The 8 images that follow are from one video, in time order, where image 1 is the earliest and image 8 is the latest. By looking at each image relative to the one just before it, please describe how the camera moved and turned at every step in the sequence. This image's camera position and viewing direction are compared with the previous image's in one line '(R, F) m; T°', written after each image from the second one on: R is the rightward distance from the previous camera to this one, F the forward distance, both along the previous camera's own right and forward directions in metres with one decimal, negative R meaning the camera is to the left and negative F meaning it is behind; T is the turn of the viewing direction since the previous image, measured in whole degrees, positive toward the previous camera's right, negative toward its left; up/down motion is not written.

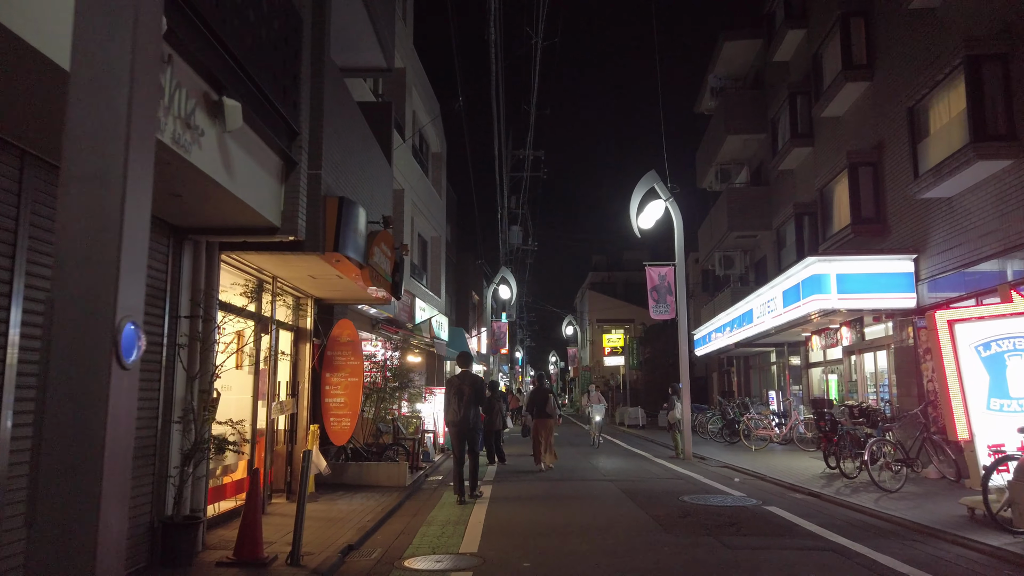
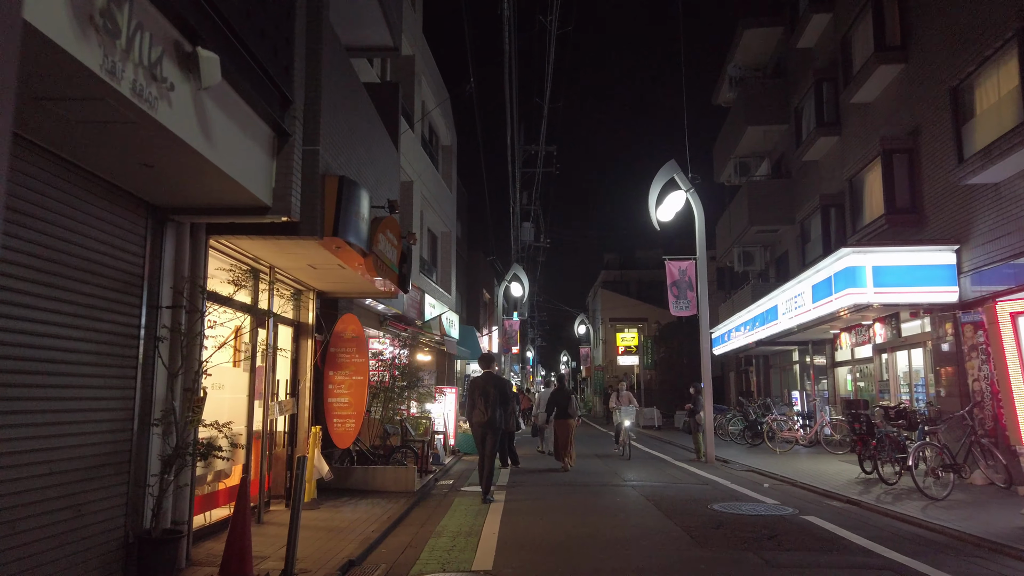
(-0.1, +0.7) m; -1°
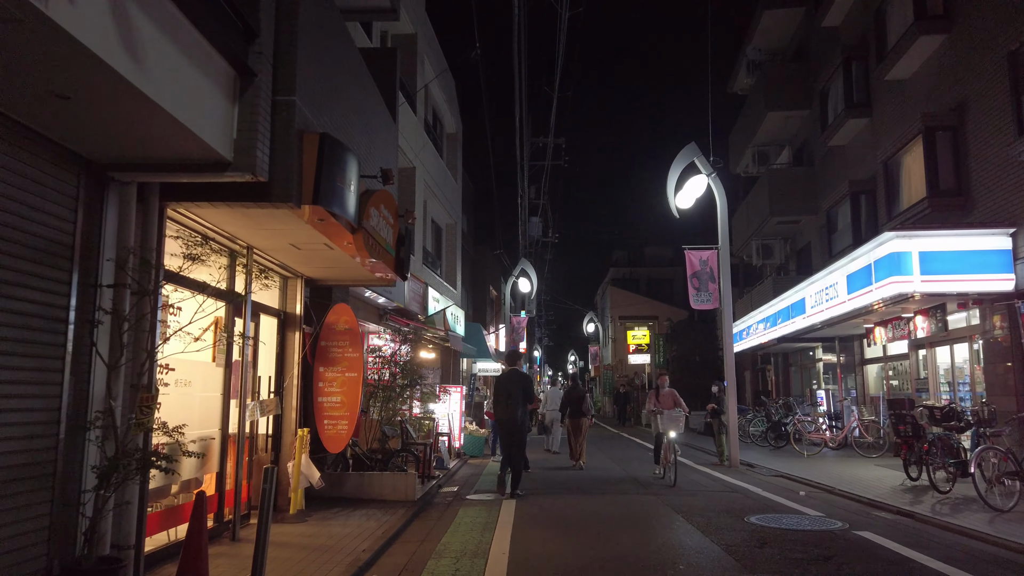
(-0.1, +1.0) m; 0°
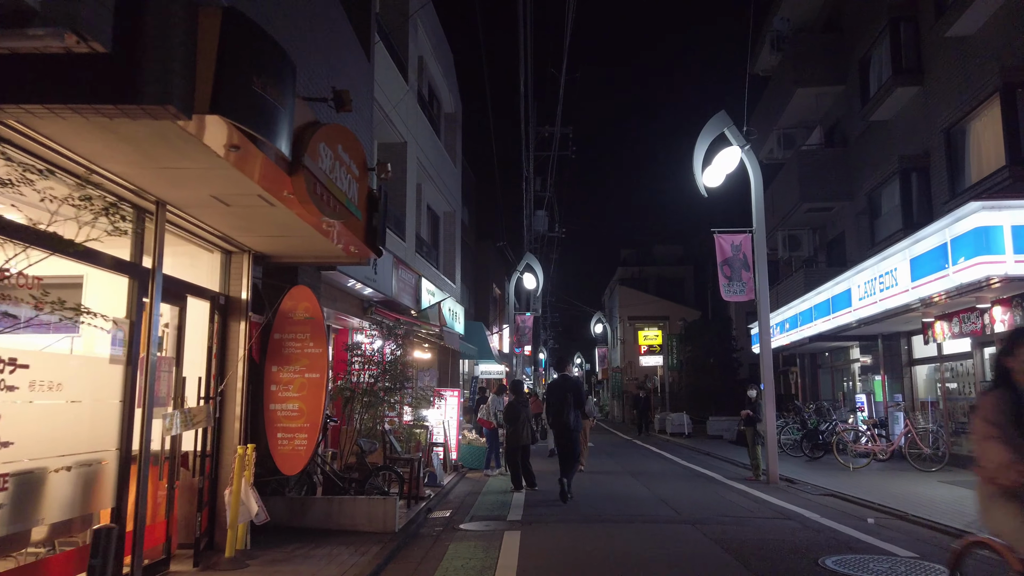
(0.0, +1.8) m; 0°
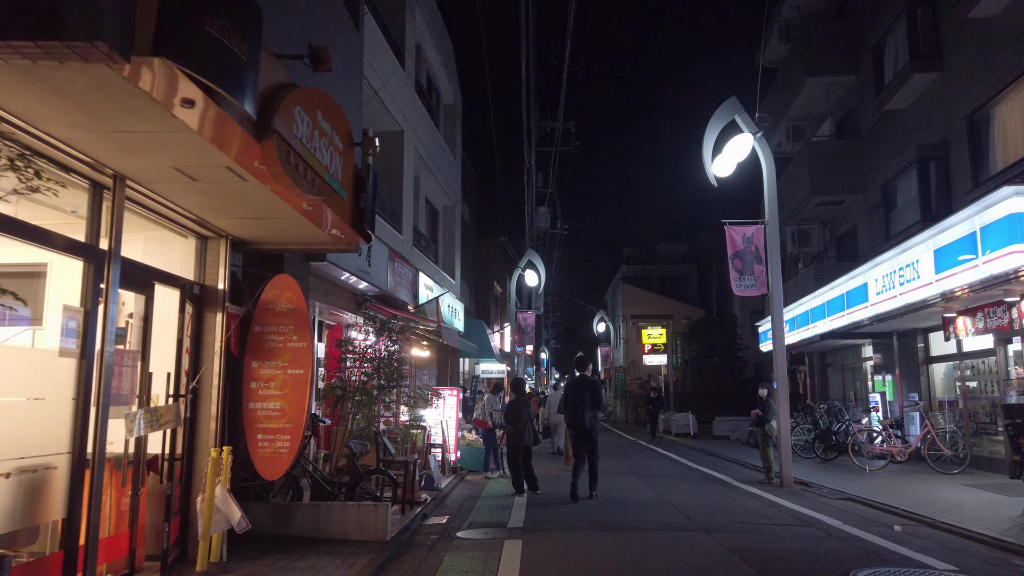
(0.0, +0.6) m; 0°
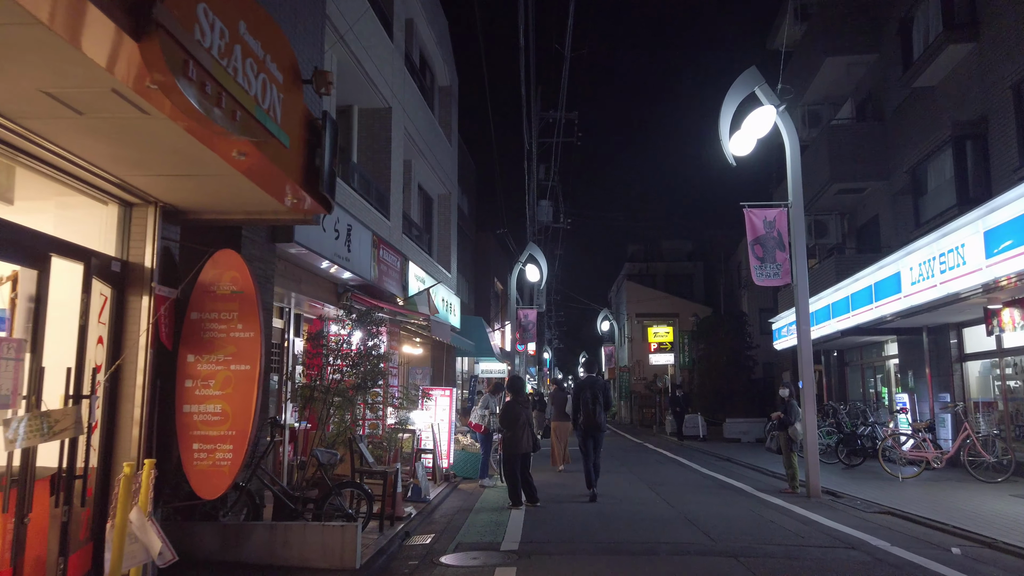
(+0.1, +1.1) m; 0°
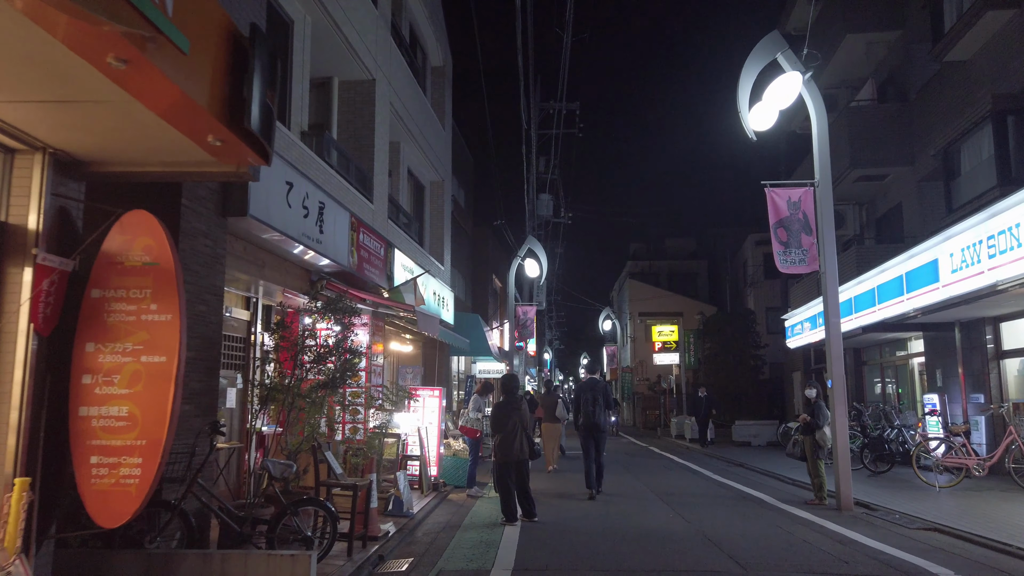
(+0.1, +1.1) m; 0°
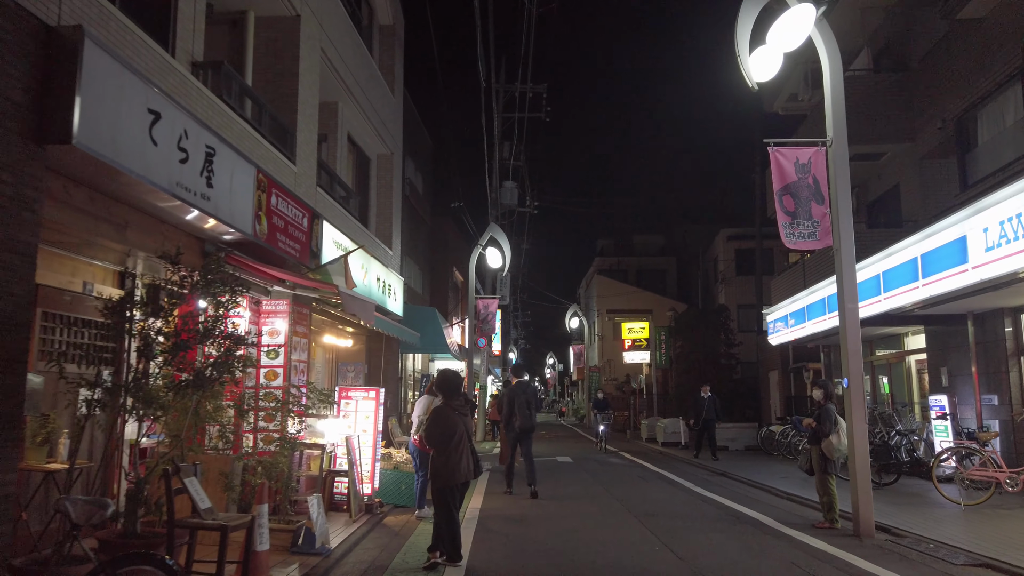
(+0.2, +1.8) m; +3°
